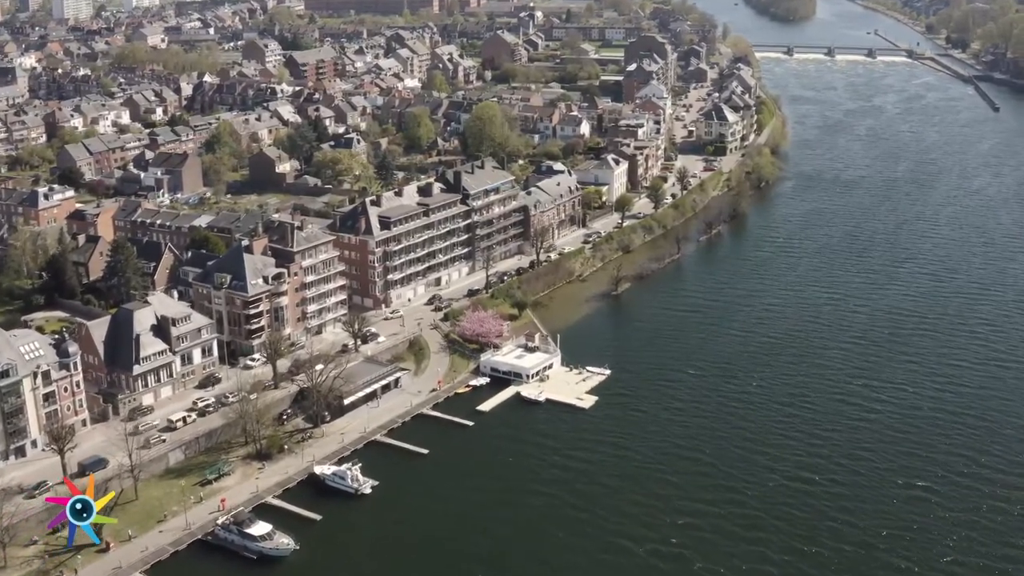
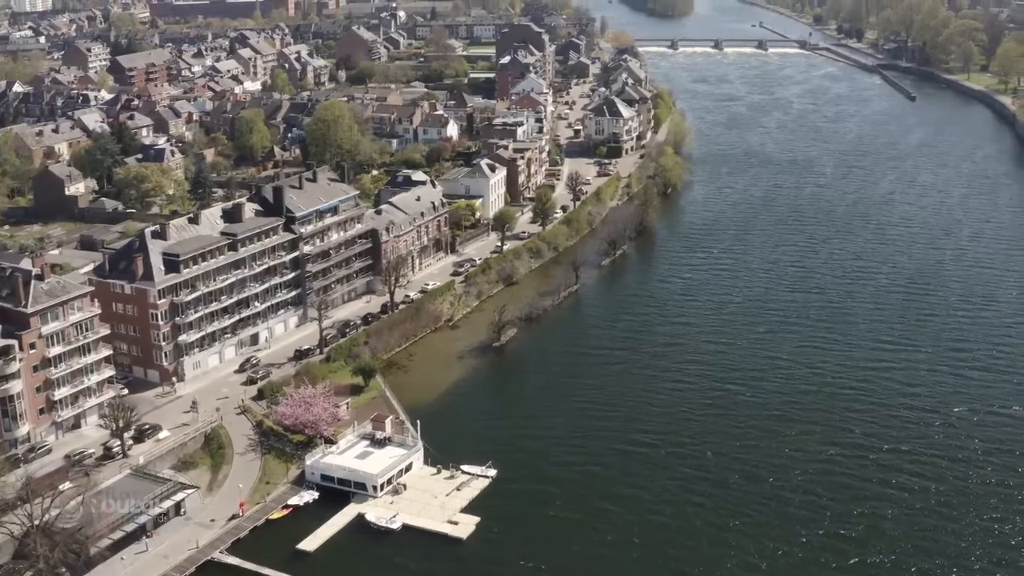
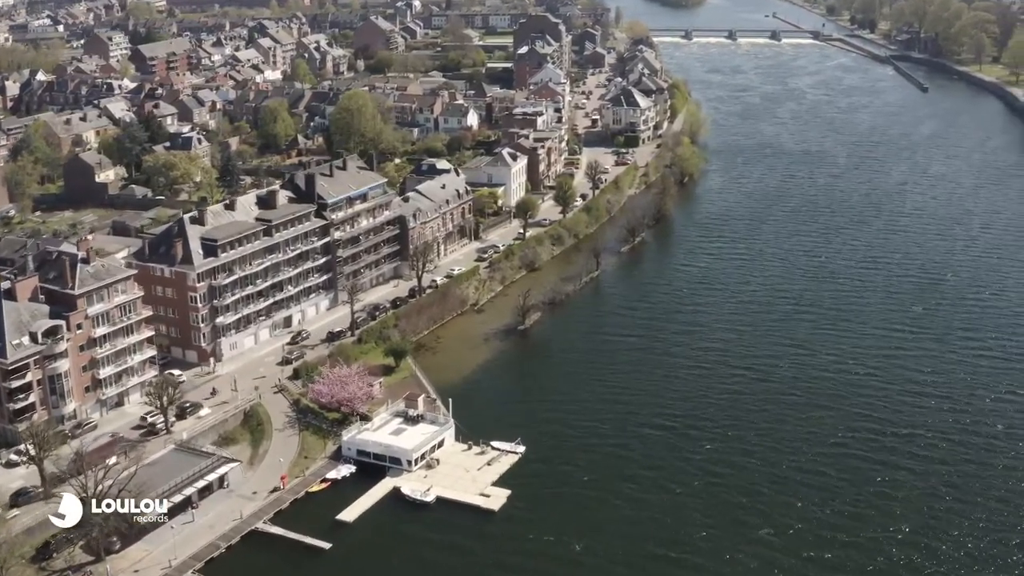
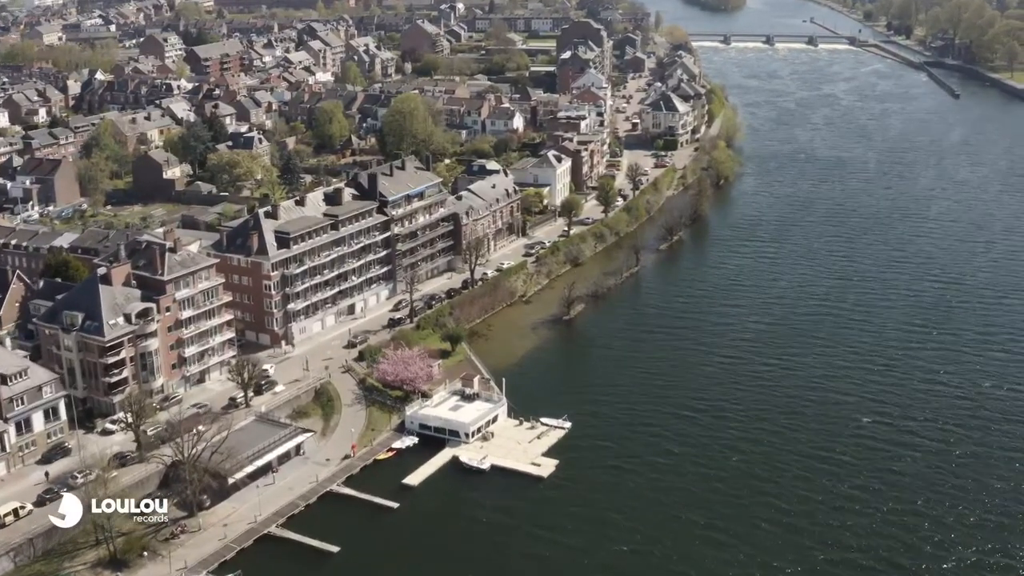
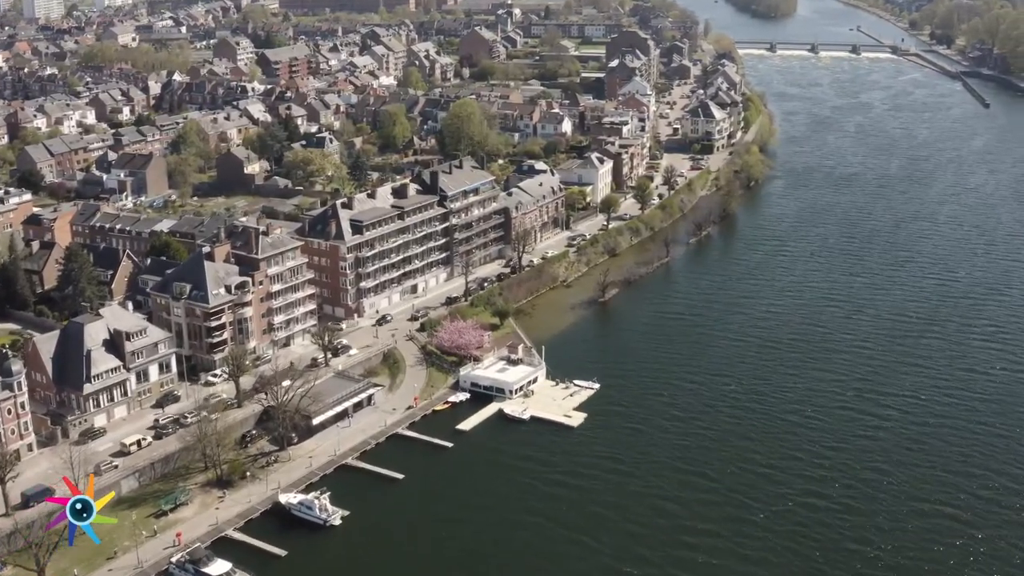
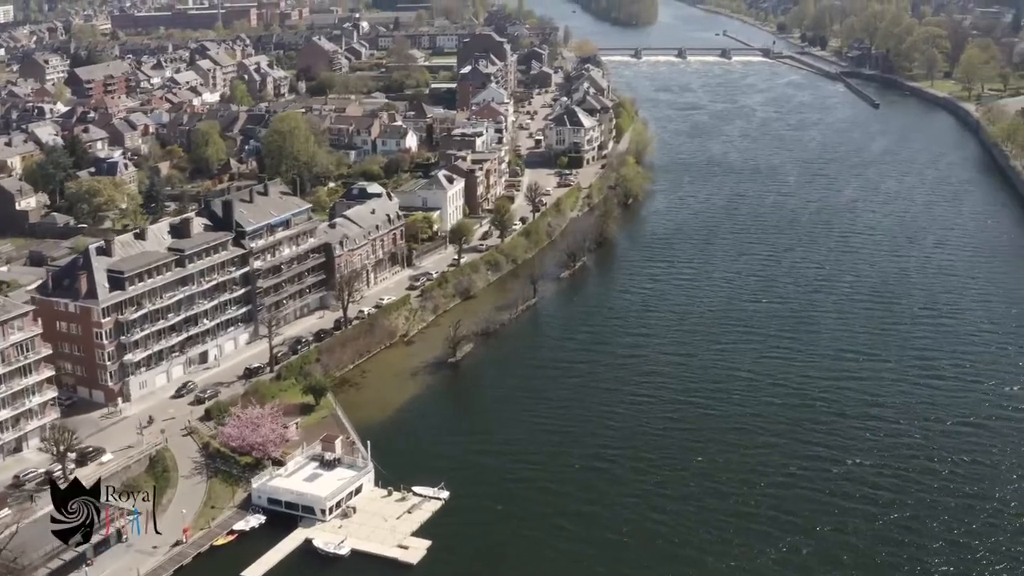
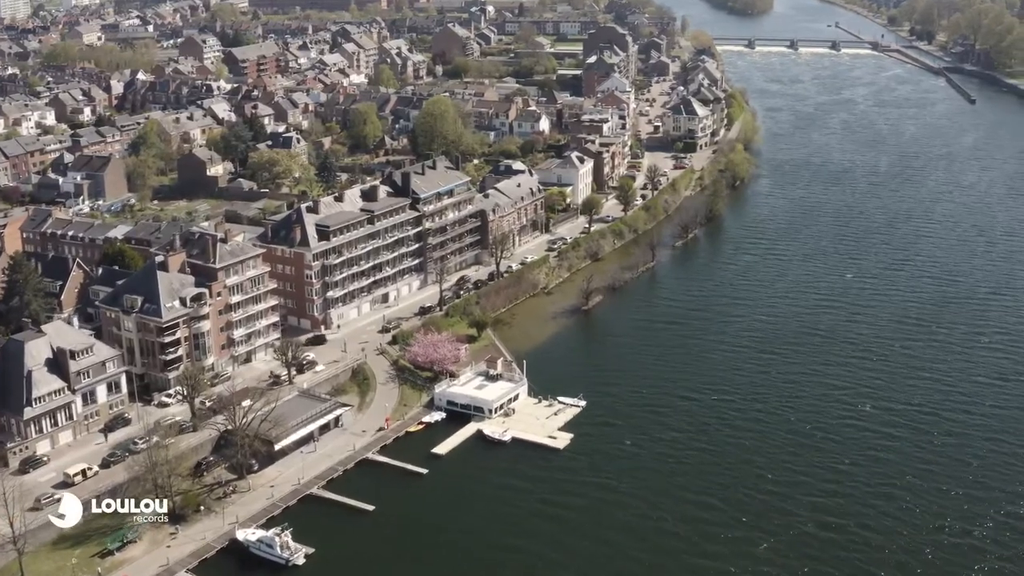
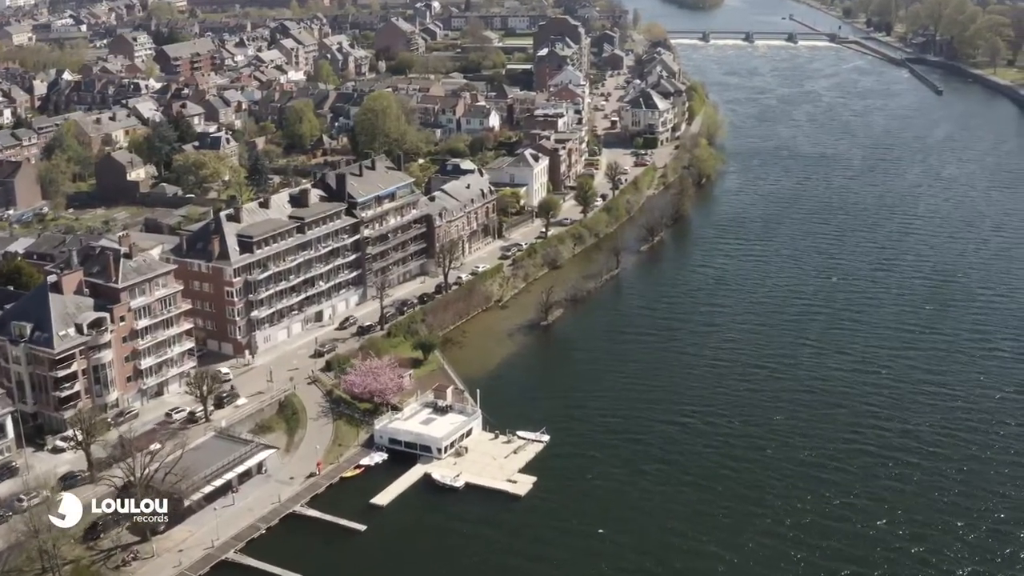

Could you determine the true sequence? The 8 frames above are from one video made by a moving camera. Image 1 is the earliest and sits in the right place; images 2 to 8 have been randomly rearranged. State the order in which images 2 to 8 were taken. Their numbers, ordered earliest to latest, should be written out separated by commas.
5, 7, 4, 8, 3, 2, 6
